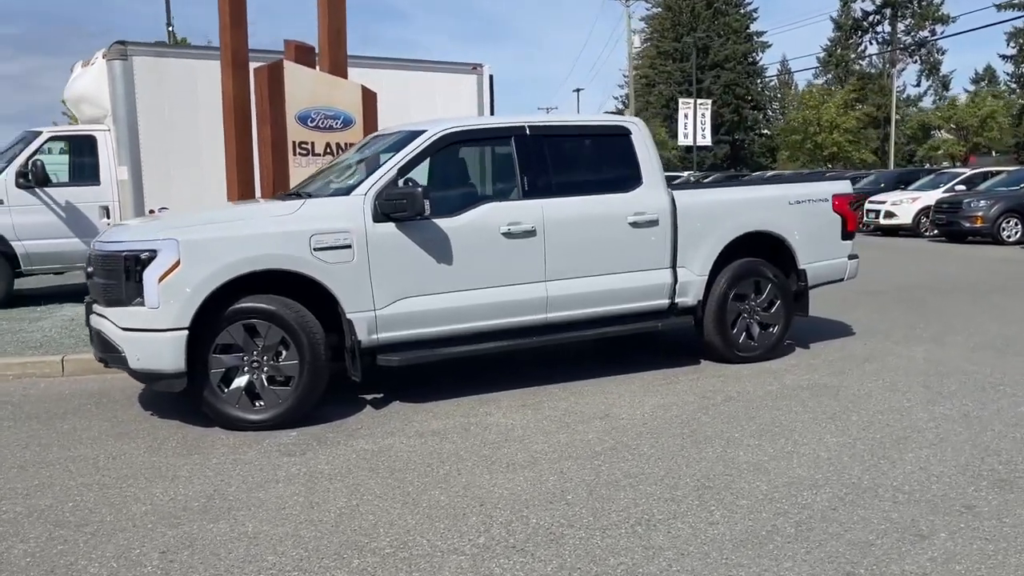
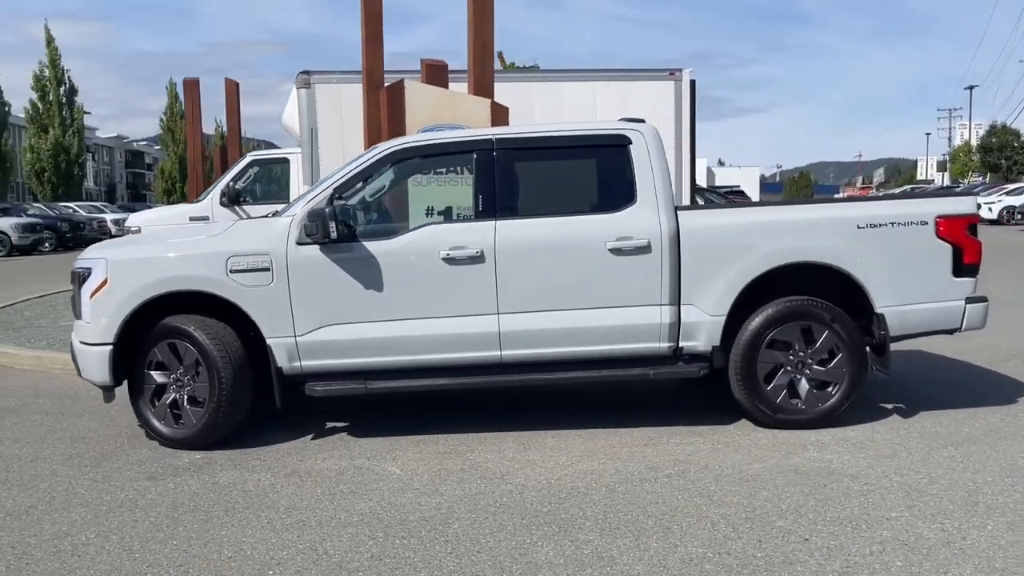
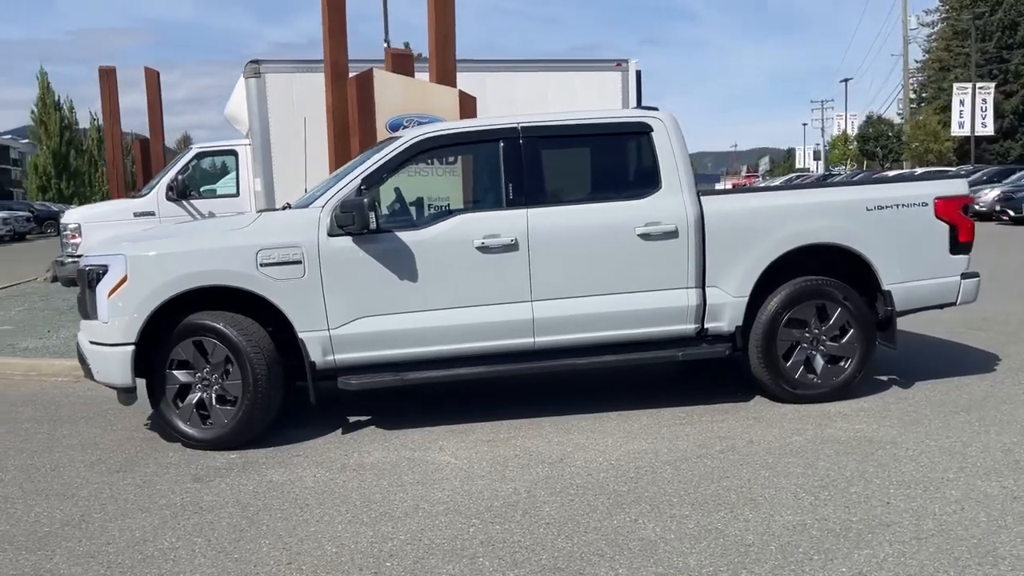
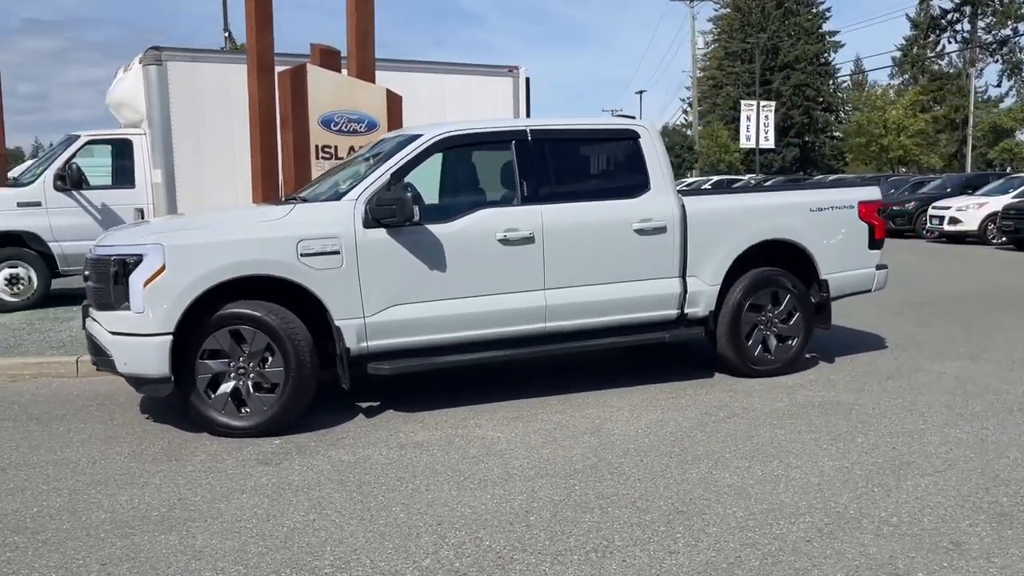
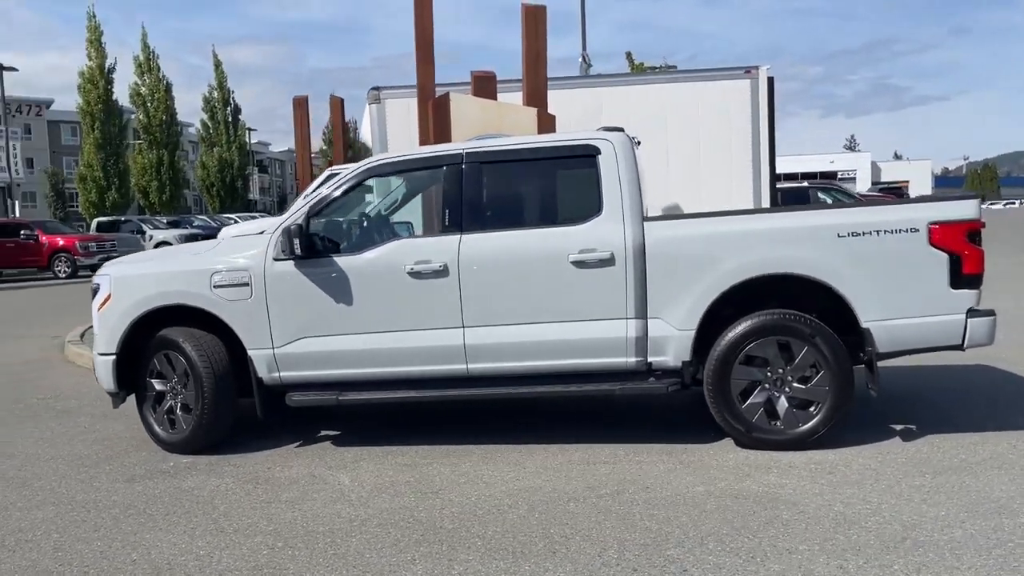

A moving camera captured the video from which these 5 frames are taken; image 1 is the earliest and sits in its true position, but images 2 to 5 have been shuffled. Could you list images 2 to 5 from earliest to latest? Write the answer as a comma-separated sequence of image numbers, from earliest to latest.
4, 3, 2, 5
